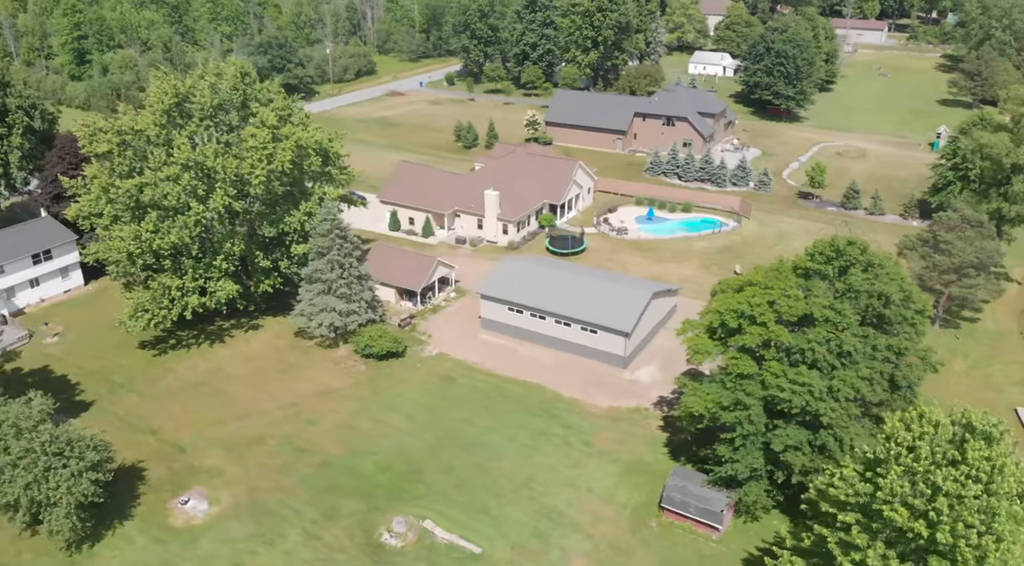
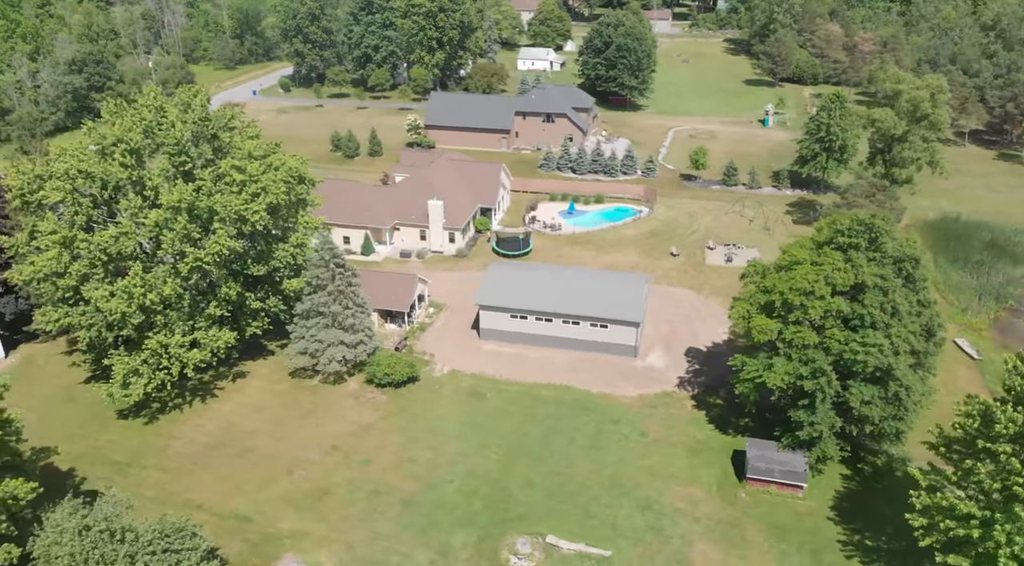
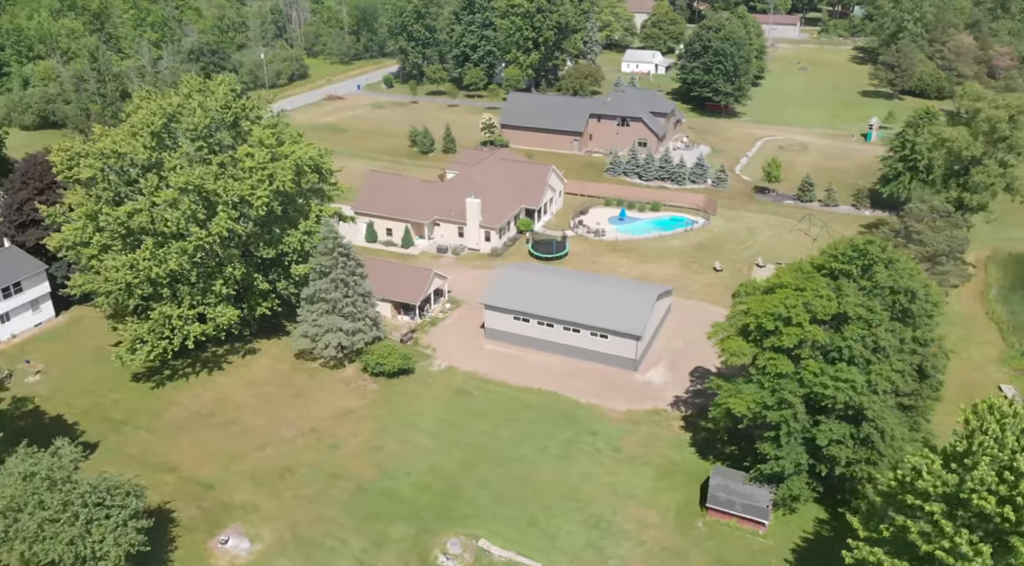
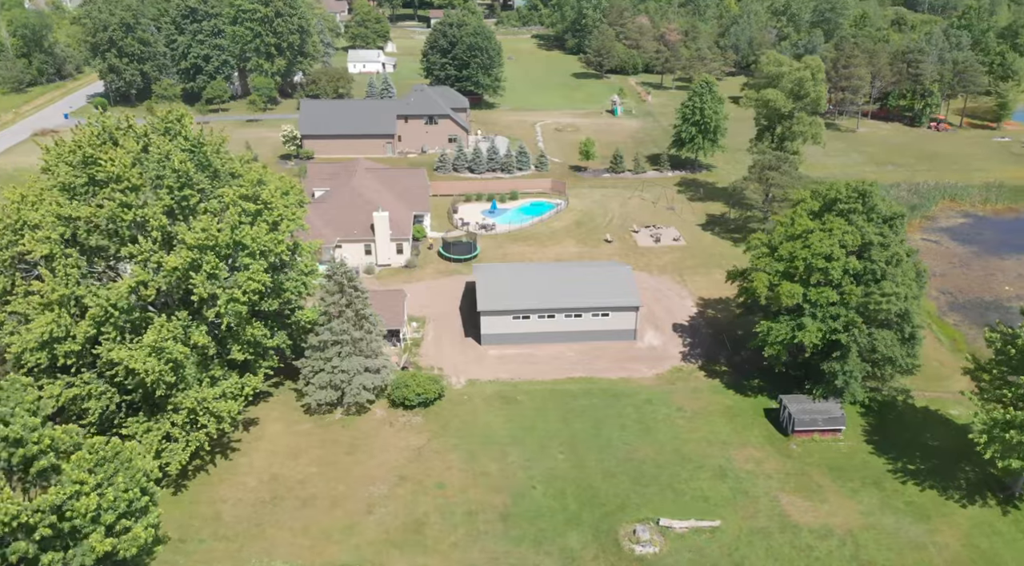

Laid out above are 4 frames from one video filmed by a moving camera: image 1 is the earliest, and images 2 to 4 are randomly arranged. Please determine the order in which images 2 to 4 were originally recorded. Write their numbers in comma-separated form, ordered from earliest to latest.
3, 2, 4
